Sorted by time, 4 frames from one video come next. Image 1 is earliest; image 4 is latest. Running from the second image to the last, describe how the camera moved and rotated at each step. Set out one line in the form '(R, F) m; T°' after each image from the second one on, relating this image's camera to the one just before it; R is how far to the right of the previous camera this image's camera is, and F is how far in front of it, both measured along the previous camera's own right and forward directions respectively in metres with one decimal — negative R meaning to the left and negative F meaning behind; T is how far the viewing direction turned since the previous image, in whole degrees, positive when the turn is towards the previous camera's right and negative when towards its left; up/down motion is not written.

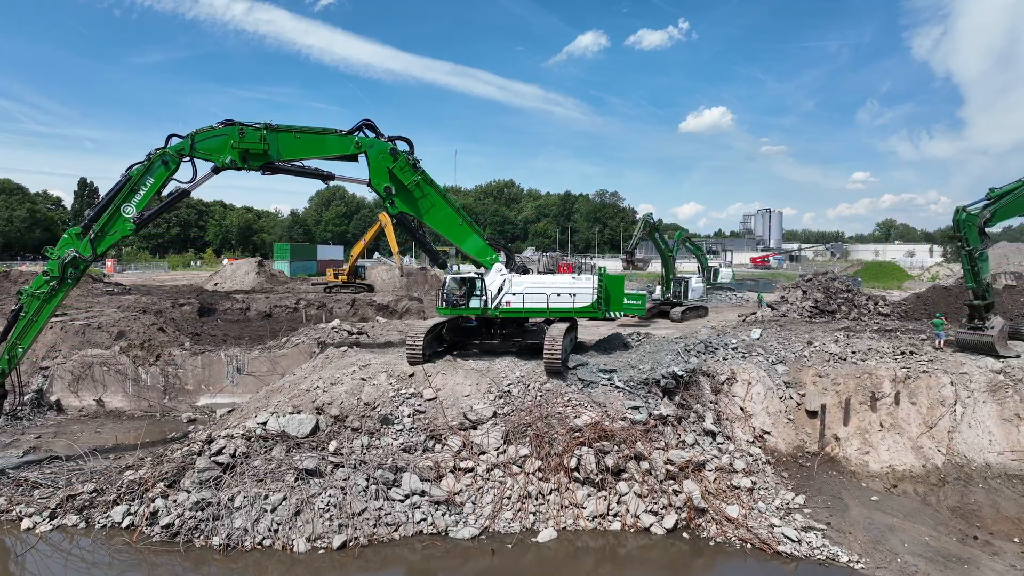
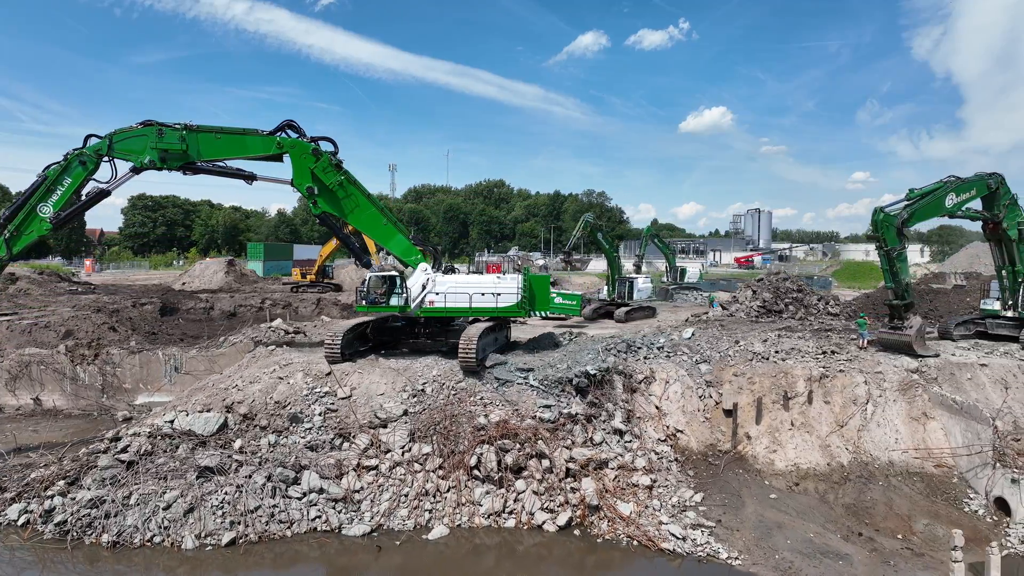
(+1.8, -0.1) m; 0°
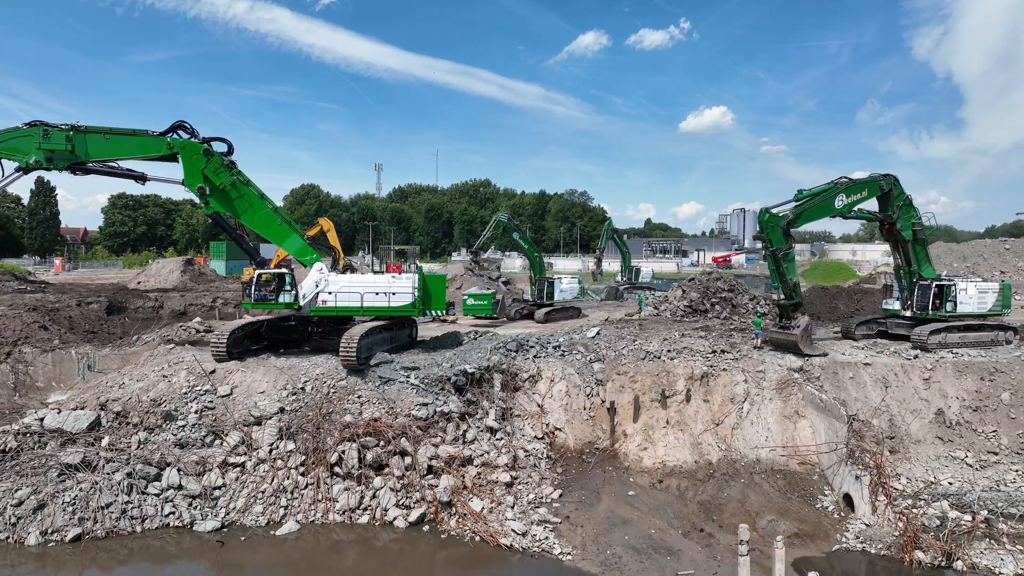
(+2.6, -0.1) m; 0°
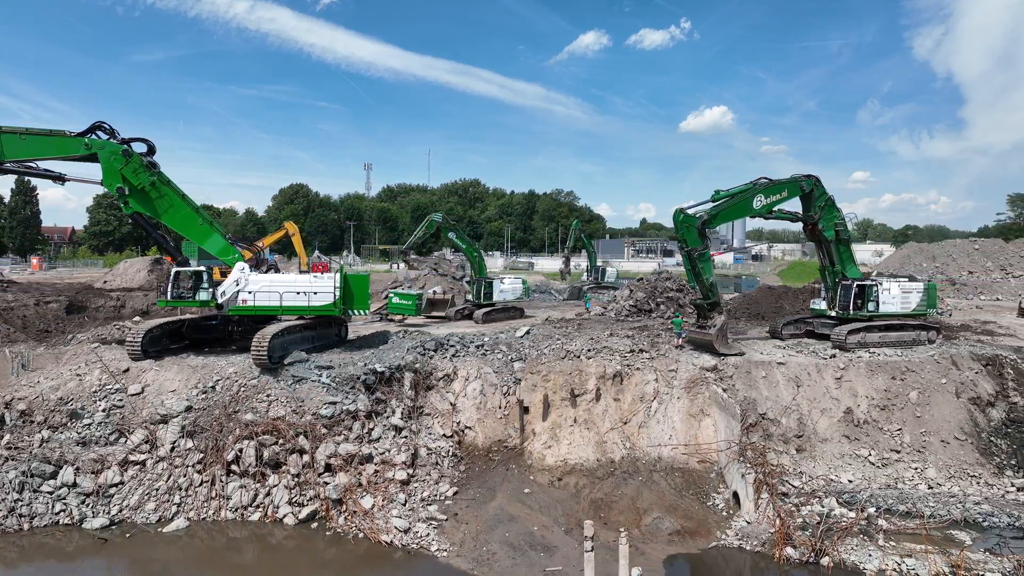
(+2.0, -0.1) m; 0°
